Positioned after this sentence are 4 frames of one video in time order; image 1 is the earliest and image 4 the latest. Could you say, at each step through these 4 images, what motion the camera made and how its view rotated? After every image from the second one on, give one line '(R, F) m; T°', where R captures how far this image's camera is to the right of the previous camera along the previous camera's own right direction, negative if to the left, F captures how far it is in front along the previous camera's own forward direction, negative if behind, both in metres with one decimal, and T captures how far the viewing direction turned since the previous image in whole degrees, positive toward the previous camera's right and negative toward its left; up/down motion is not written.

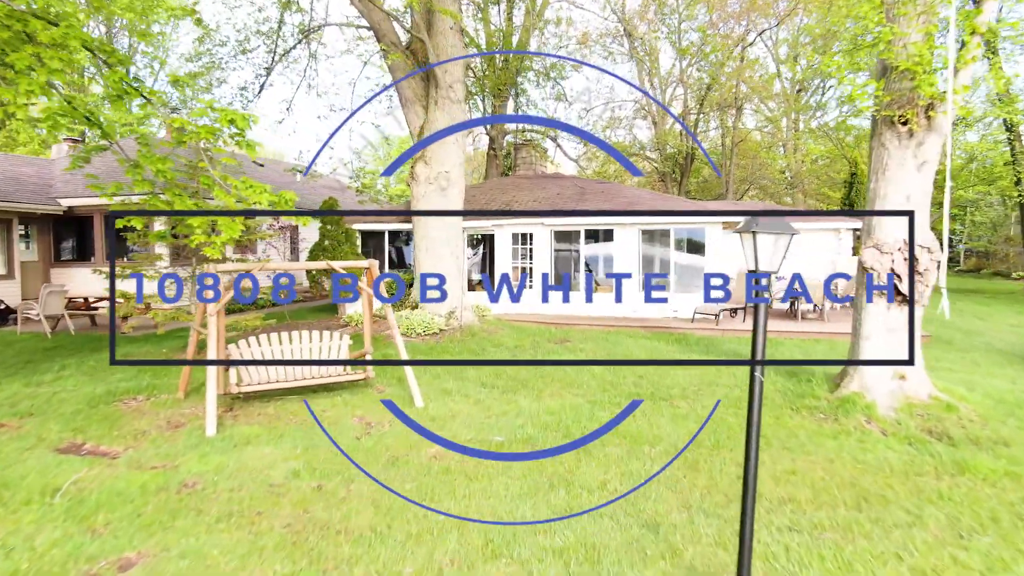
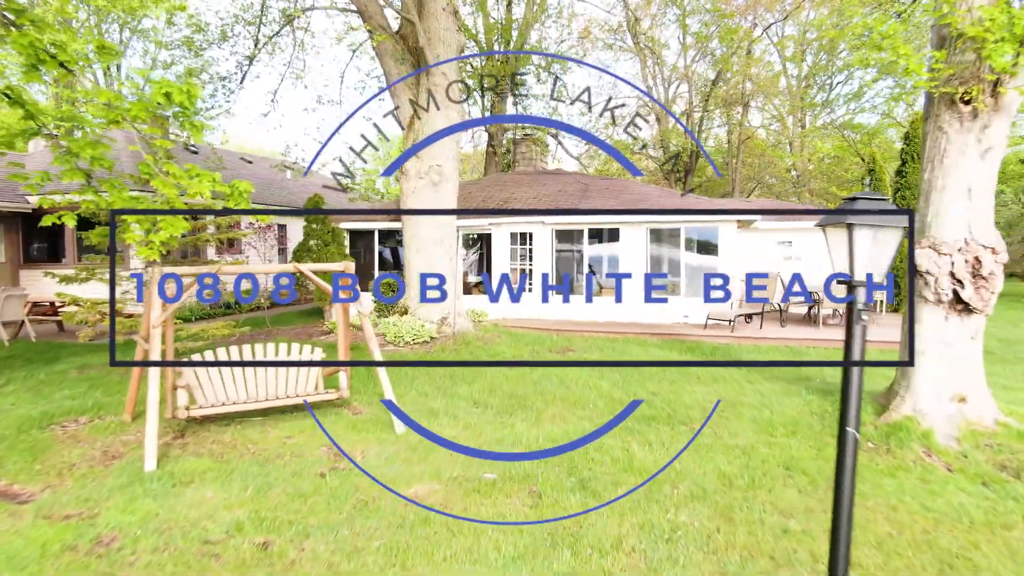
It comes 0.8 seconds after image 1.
(0.0, +0.8) m; 0°
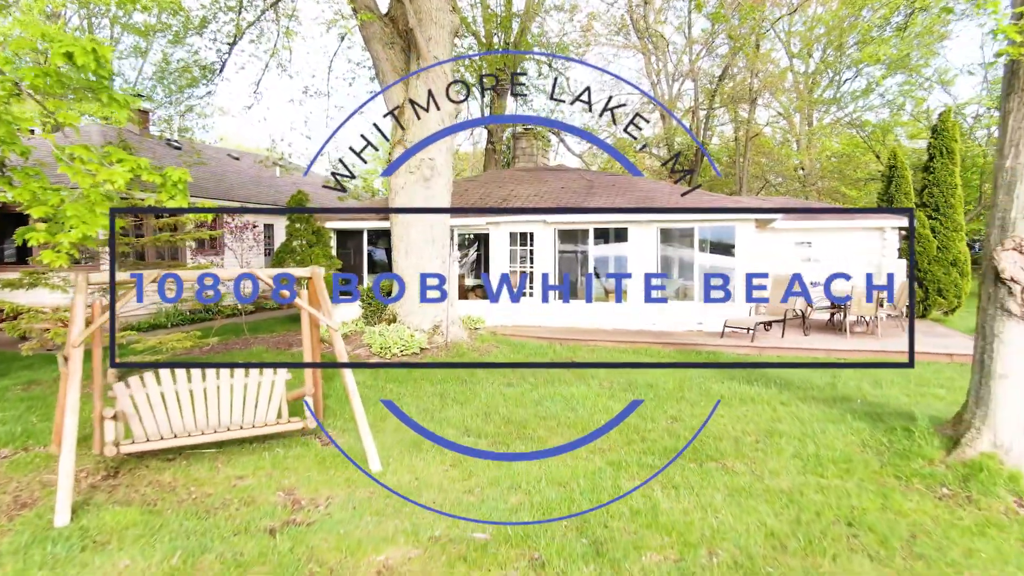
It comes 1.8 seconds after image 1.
(0.0, +0.8) m; 0°
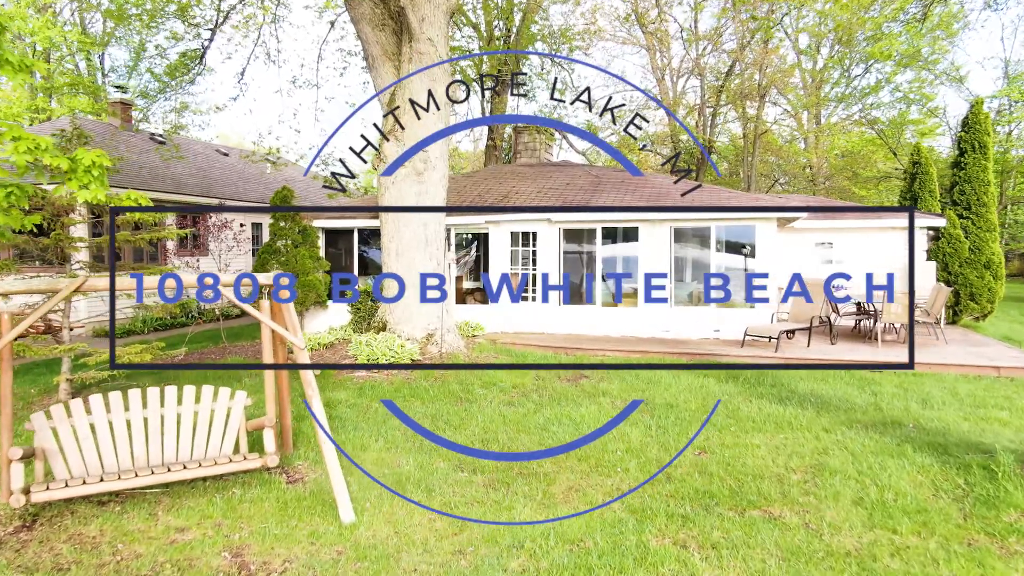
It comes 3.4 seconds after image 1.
(0.0, +0.8) m; 0°
